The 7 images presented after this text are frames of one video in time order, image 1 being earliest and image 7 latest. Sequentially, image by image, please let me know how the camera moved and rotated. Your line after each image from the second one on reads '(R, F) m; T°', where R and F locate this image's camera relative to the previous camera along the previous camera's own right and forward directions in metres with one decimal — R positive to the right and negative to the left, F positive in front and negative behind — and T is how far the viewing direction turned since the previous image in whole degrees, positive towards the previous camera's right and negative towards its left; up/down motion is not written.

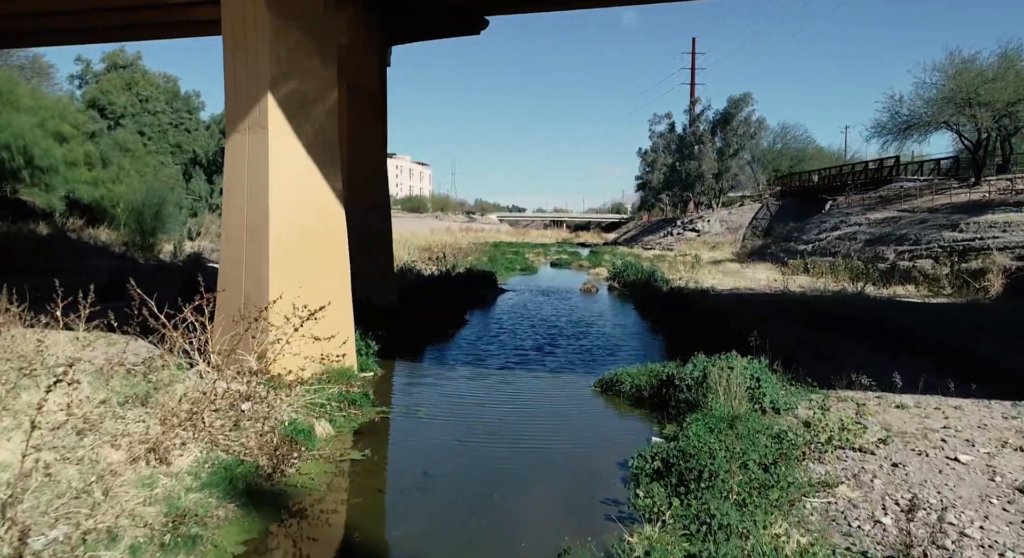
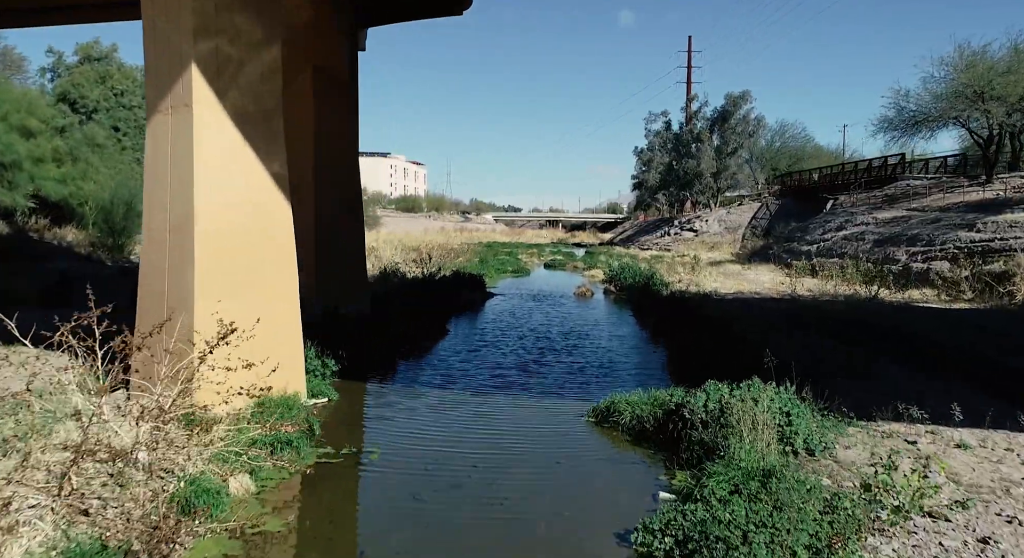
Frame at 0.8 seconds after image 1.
(+0.2, +1.4) m; 0°
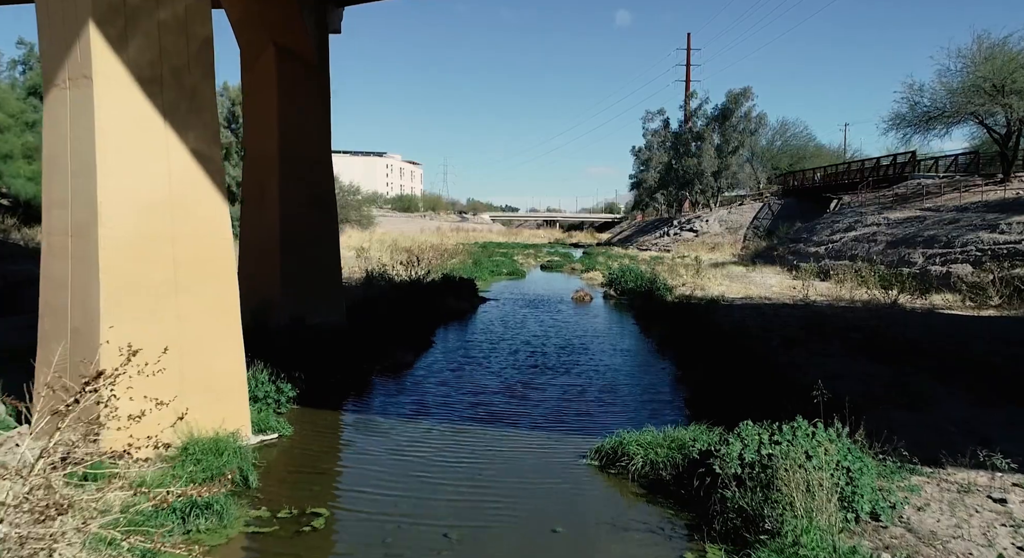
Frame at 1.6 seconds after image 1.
(+0.1, +1.3) m; 0°
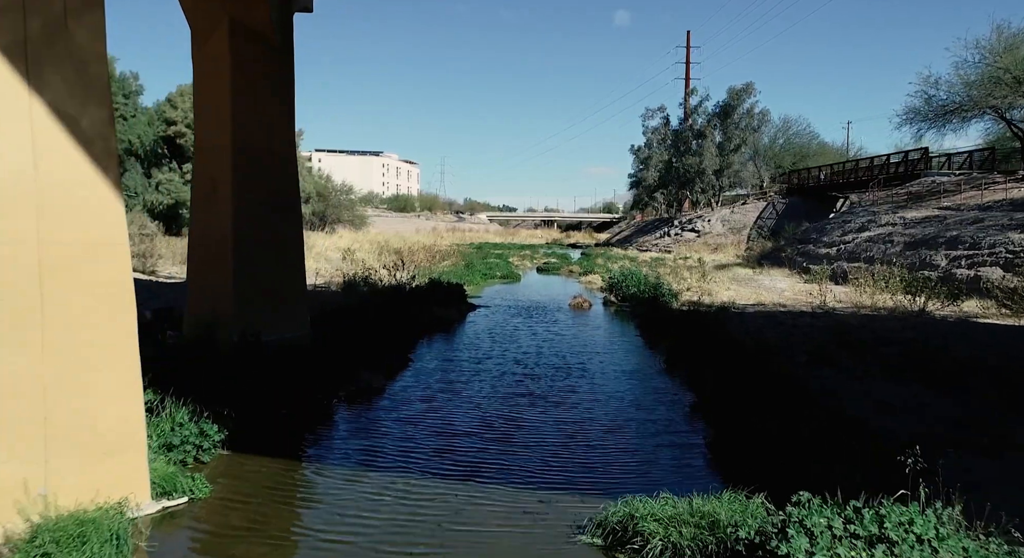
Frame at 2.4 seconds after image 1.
(+0.1, +1.5) m; 0°
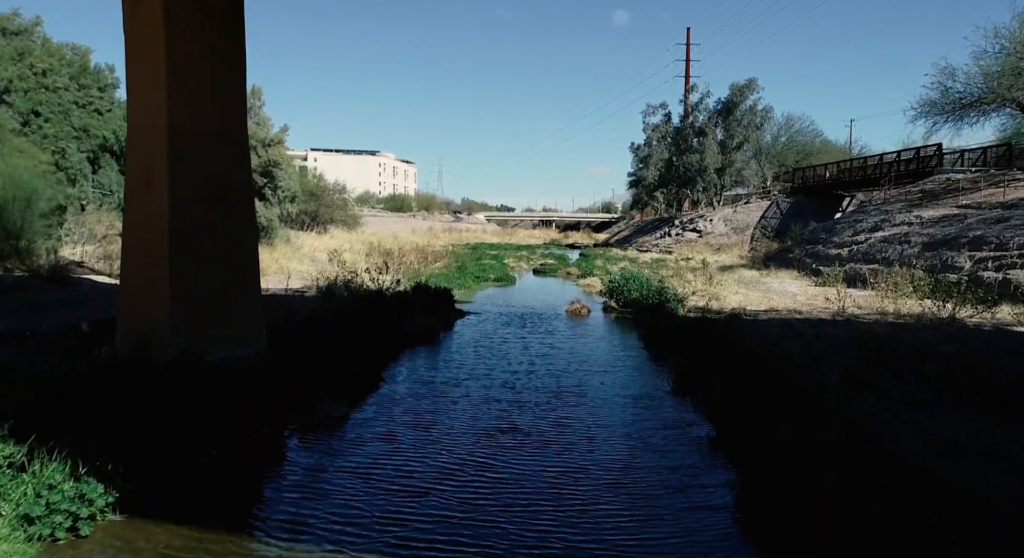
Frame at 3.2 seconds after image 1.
(+0.2, +1.4) m; 0°
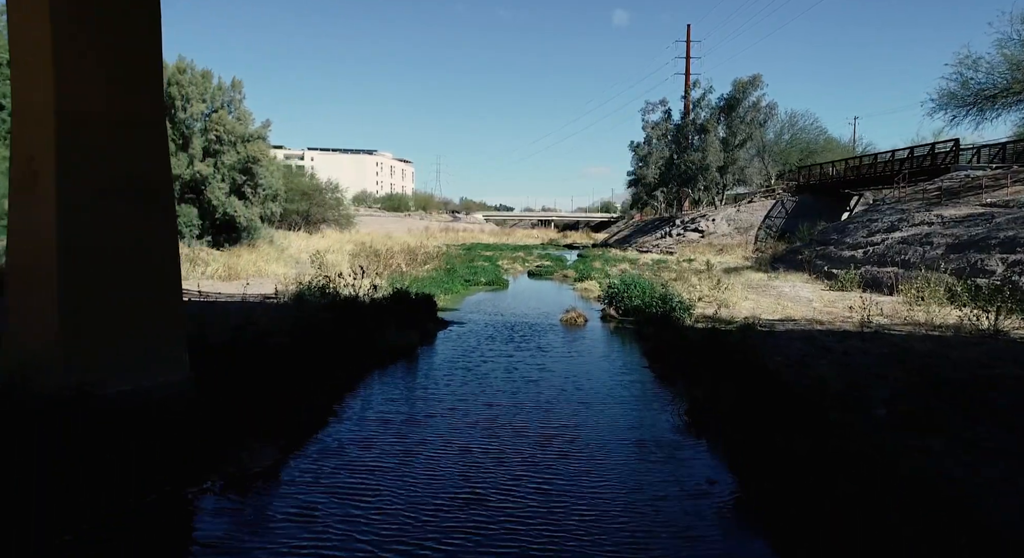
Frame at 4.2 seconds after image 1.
(+0.2, +1.5) m; 0°
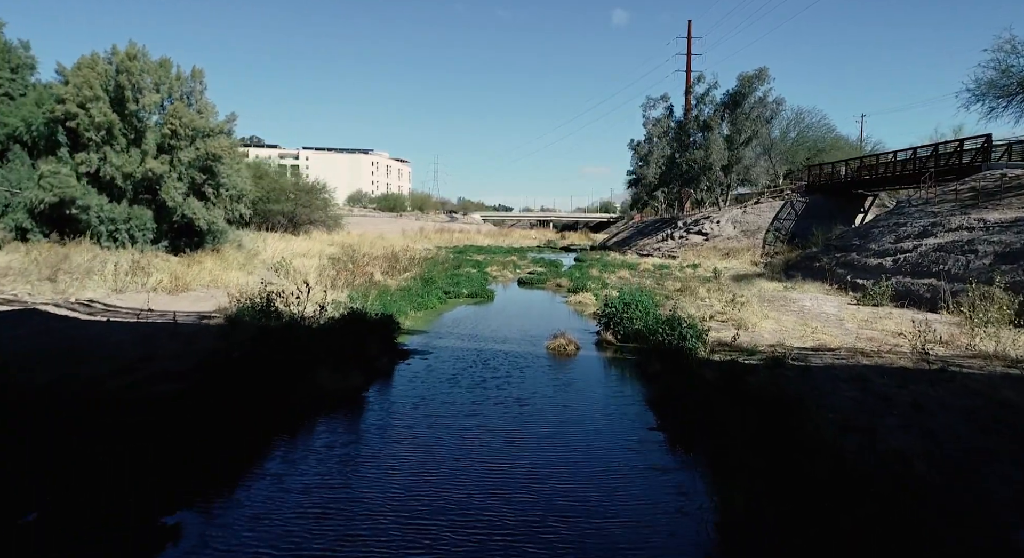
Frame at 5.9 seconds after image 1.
(+0.4, +2.5) m; 0°
